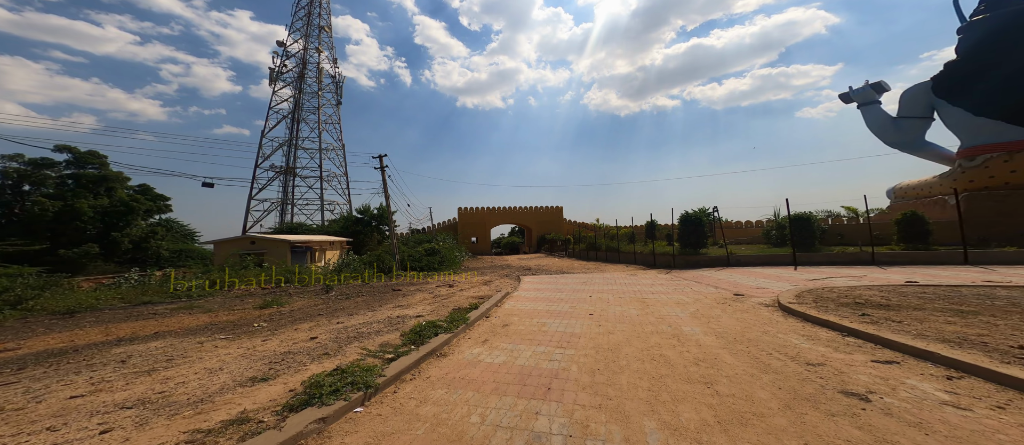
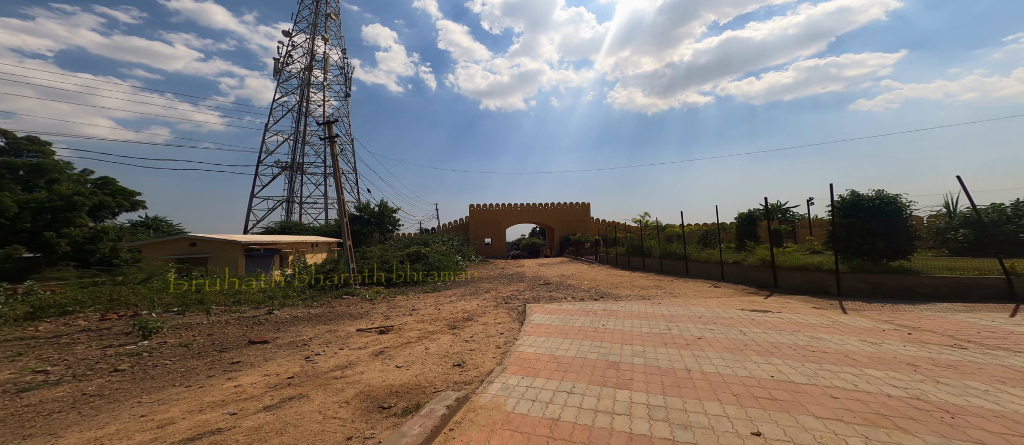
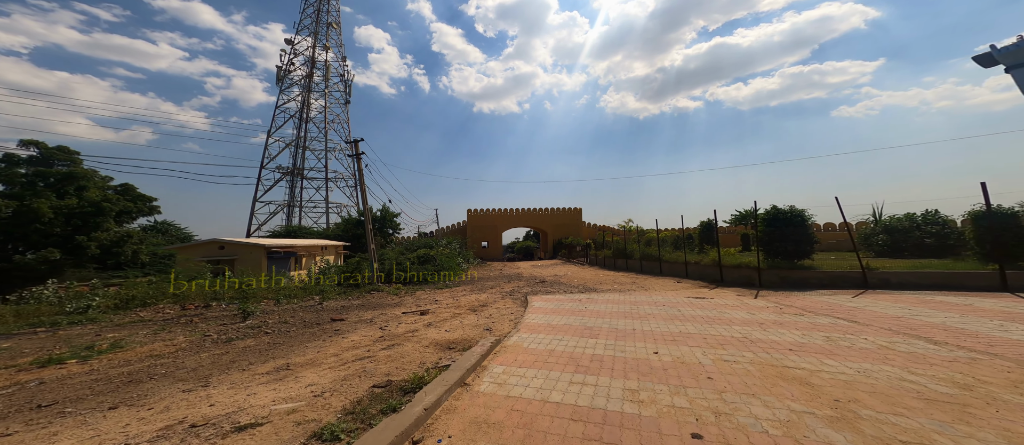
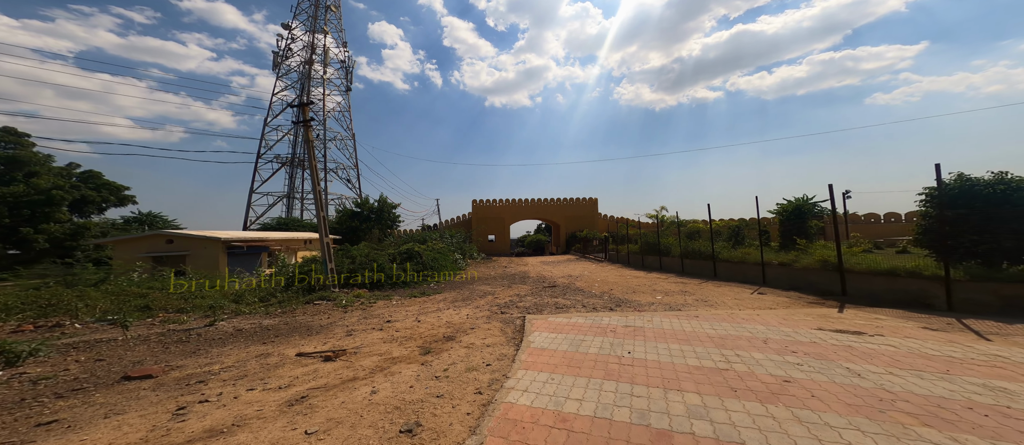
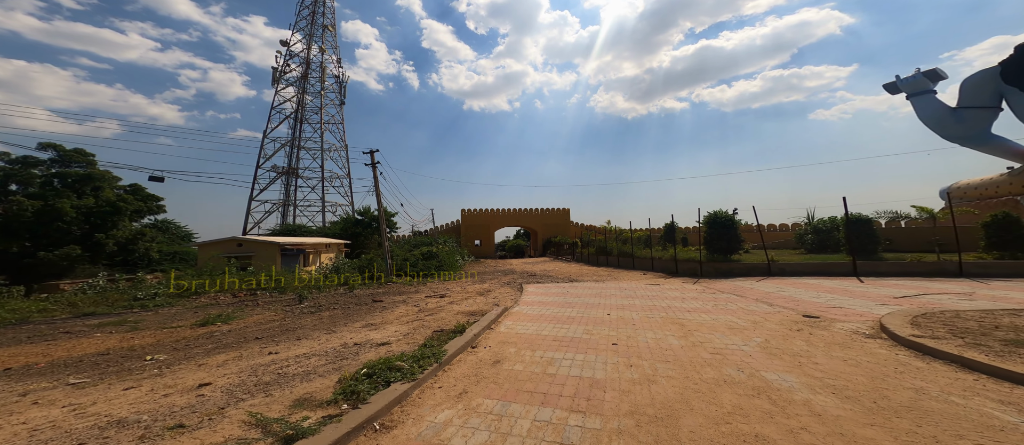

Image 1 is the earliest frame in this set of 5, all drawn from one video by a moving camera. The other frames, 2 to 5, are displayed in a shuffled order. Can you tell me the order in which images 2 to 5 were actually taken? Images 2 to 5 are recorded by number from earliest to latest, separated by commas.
5, 3, 2, 4
